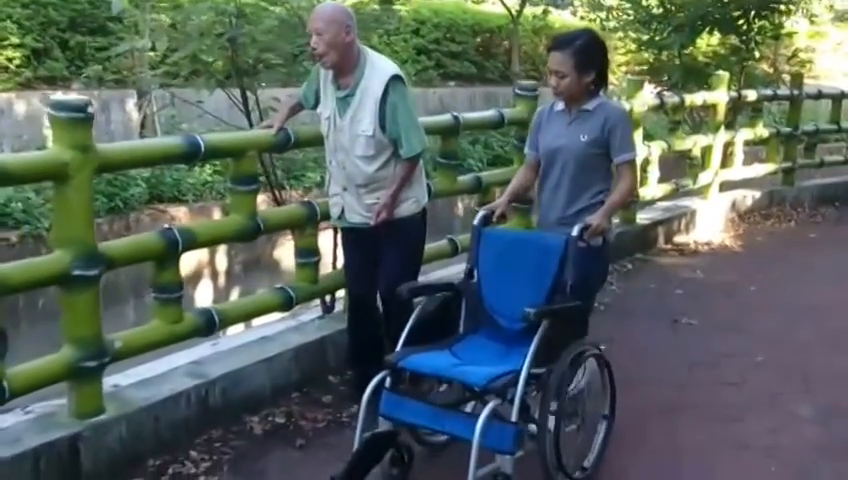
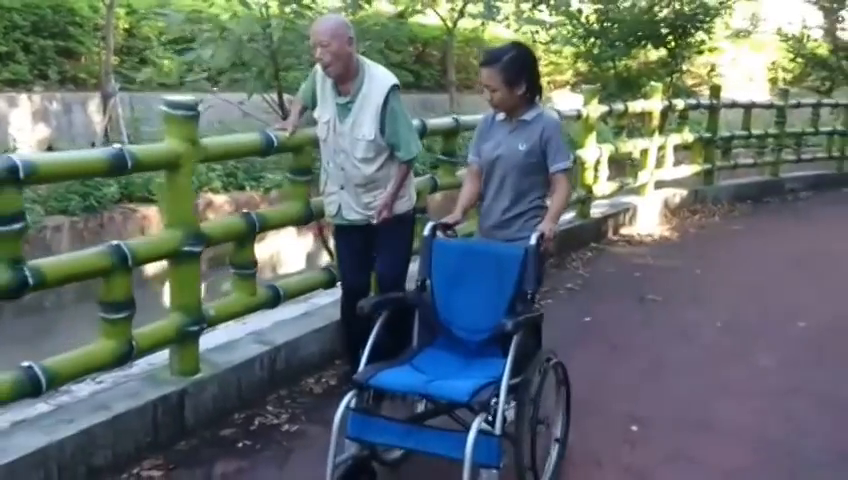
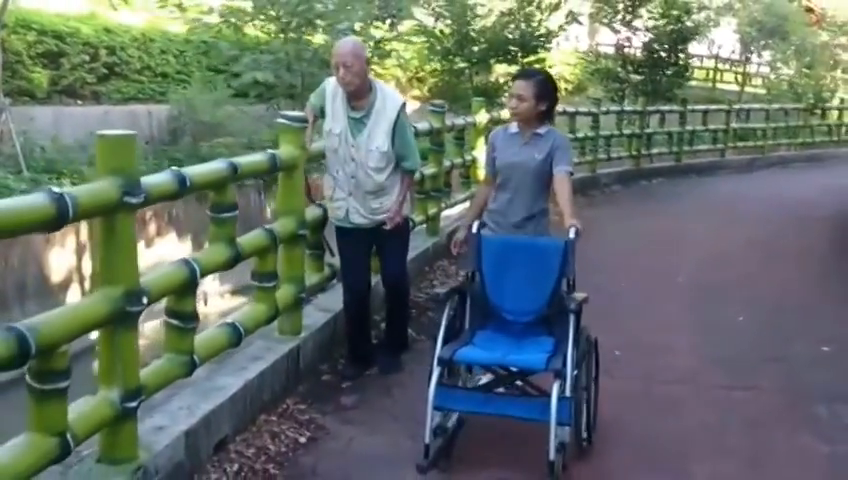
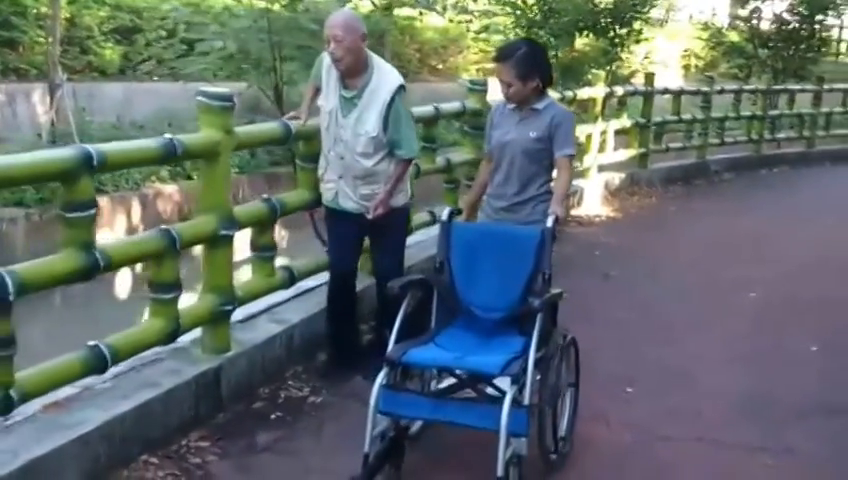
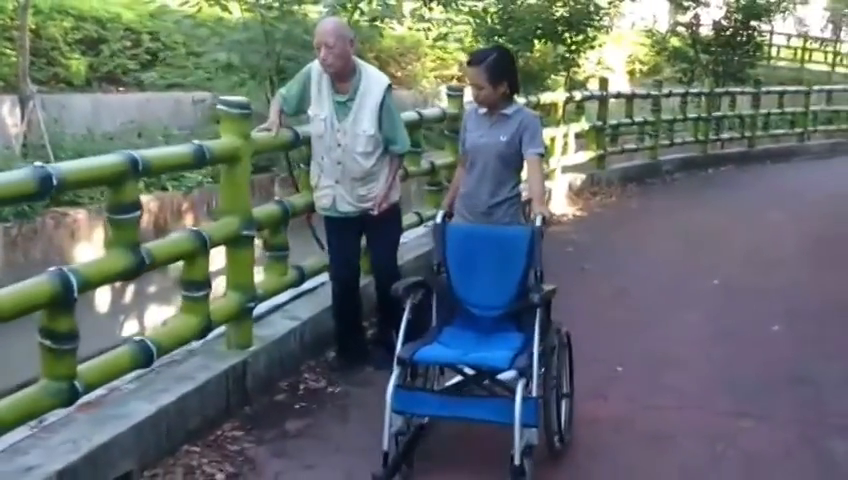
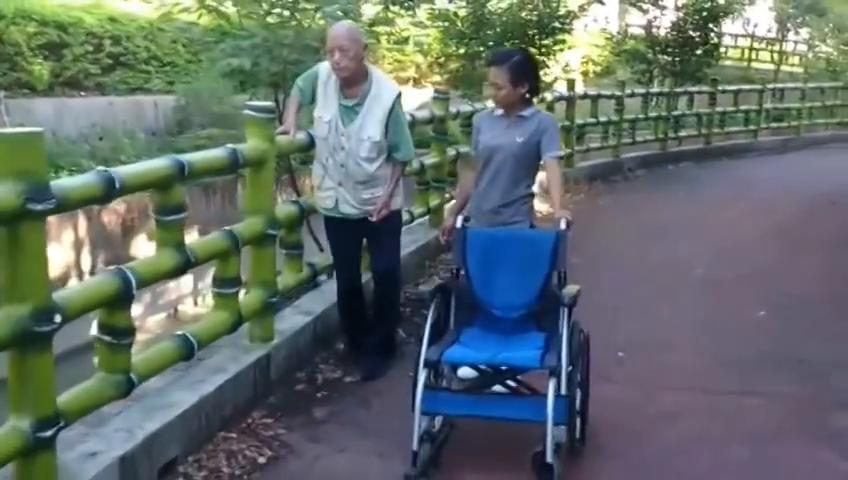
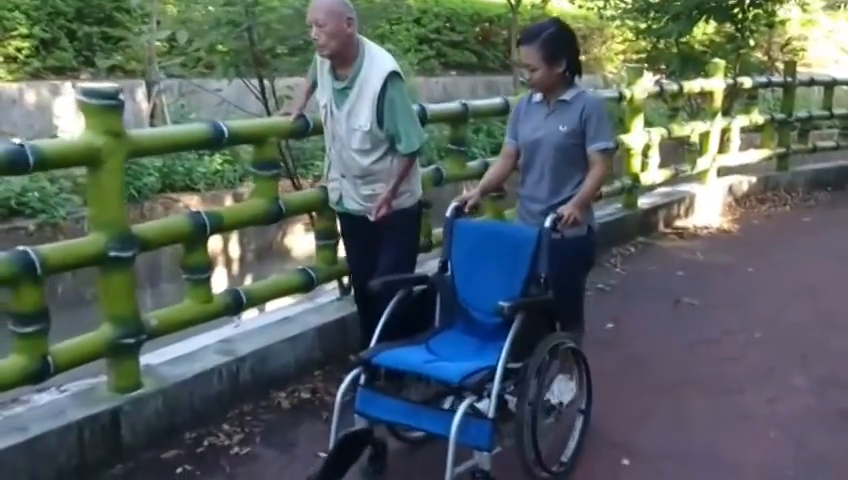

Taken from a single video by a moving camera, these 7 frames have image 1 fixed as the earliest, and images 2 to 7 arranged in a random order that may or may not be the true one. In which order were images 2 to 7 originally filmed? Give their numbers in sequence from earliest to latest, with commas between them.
7, 2, 4, 5, 6, 3
